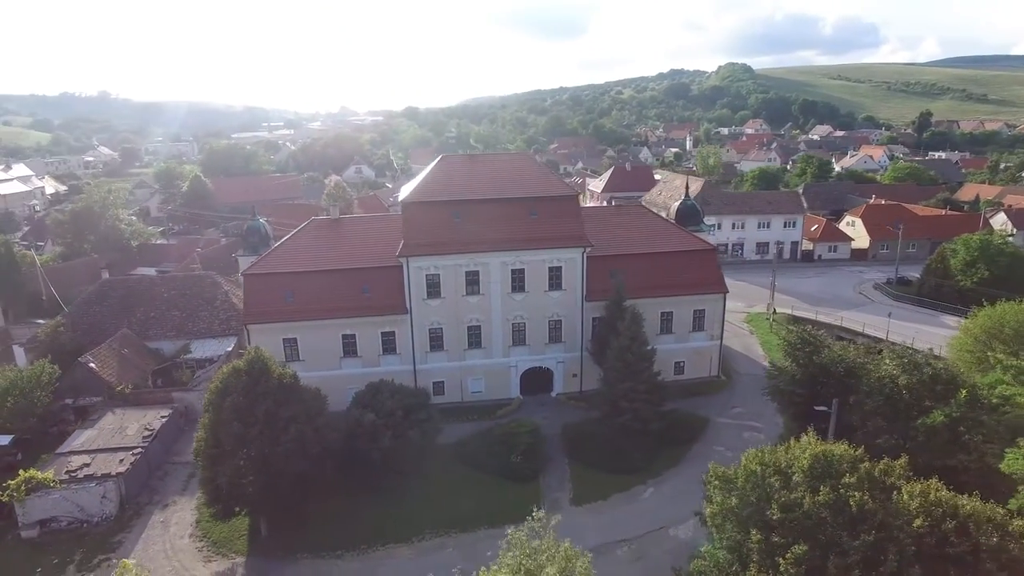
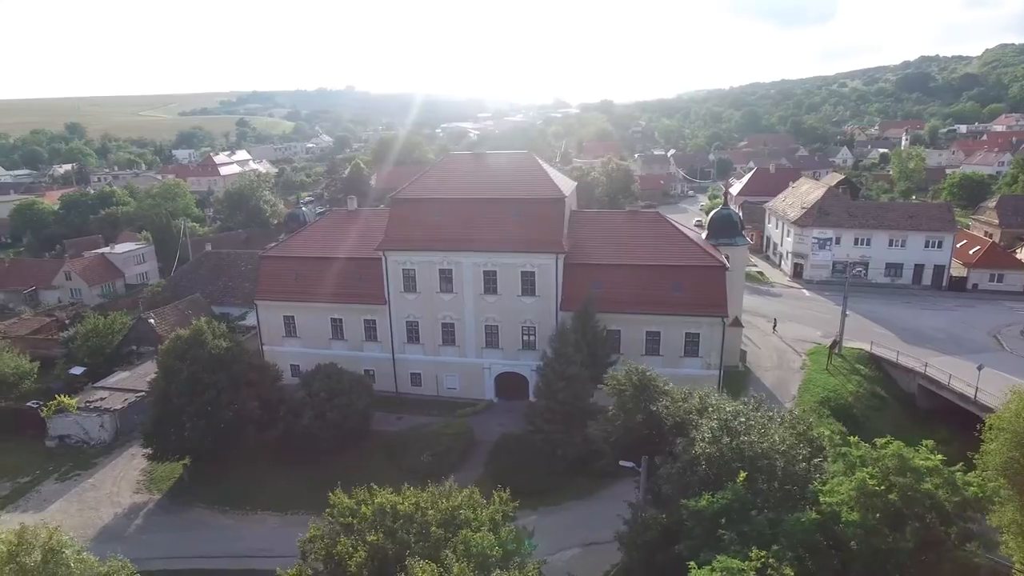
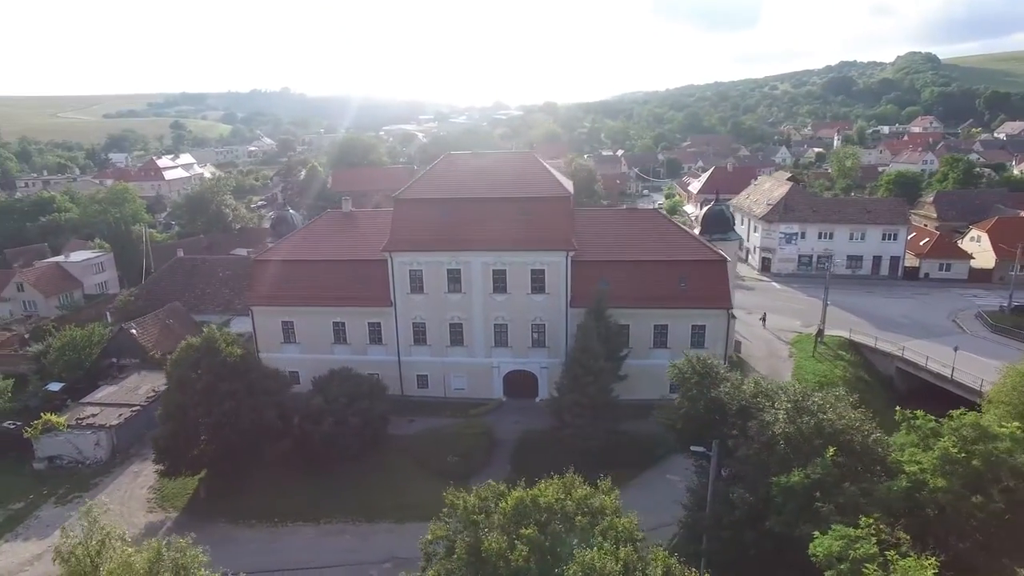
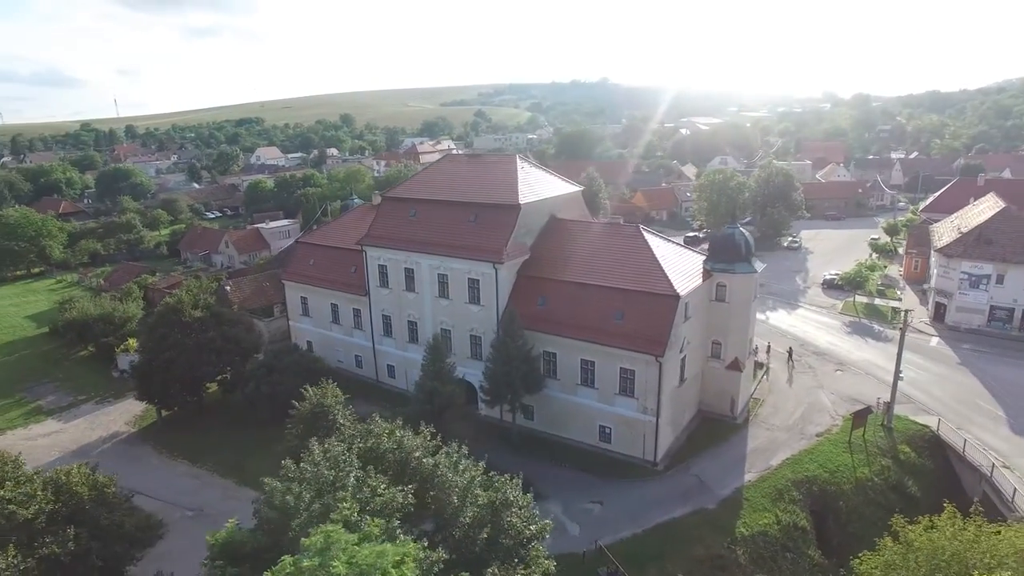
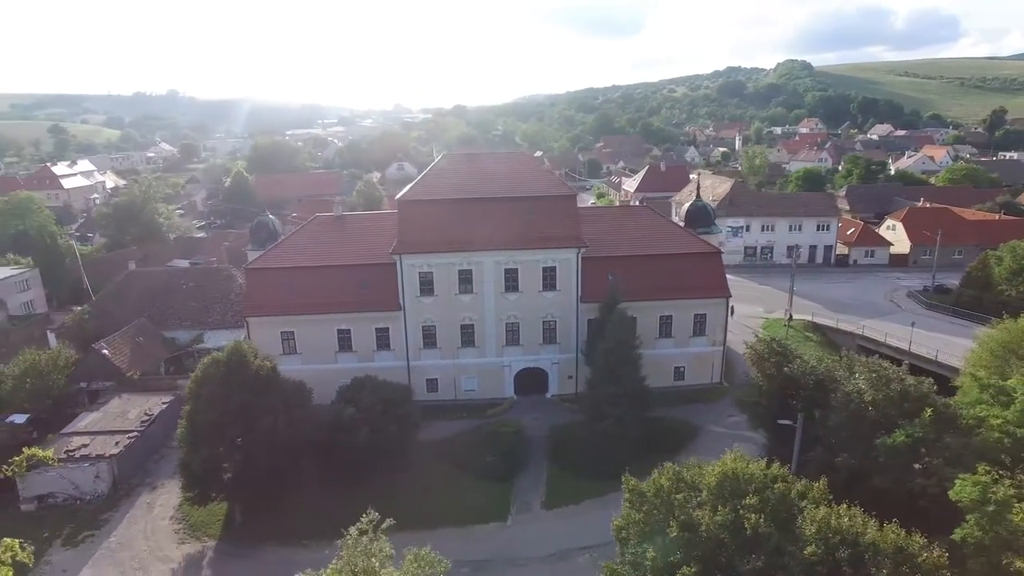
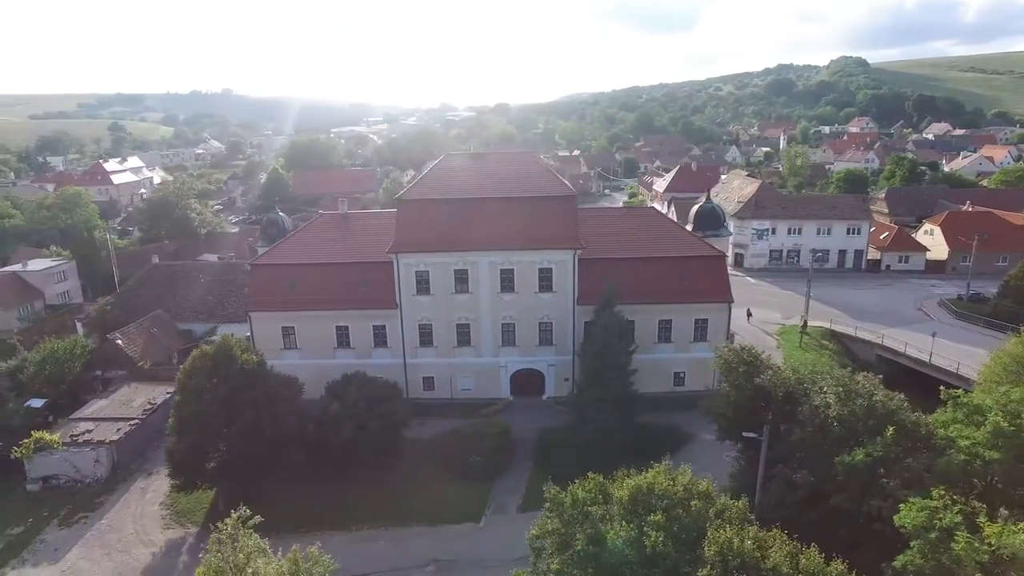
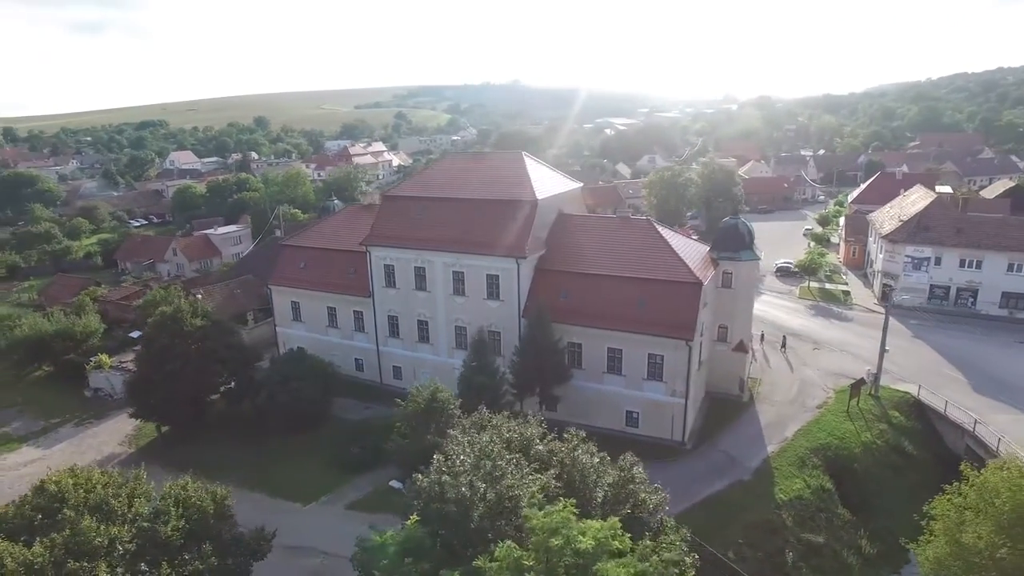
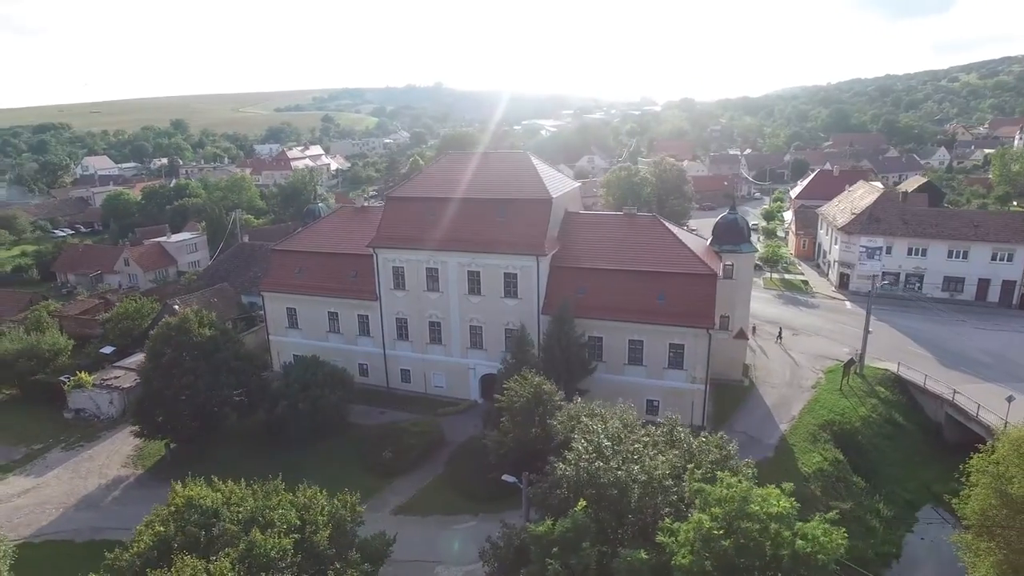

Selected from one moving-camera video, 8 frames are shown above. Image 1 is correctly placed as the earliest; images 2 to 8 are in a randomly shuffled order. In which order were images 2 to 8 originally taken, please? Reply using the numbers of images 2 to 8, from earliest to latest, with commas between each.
5, 6, 3, 2, 8, 7, 4
